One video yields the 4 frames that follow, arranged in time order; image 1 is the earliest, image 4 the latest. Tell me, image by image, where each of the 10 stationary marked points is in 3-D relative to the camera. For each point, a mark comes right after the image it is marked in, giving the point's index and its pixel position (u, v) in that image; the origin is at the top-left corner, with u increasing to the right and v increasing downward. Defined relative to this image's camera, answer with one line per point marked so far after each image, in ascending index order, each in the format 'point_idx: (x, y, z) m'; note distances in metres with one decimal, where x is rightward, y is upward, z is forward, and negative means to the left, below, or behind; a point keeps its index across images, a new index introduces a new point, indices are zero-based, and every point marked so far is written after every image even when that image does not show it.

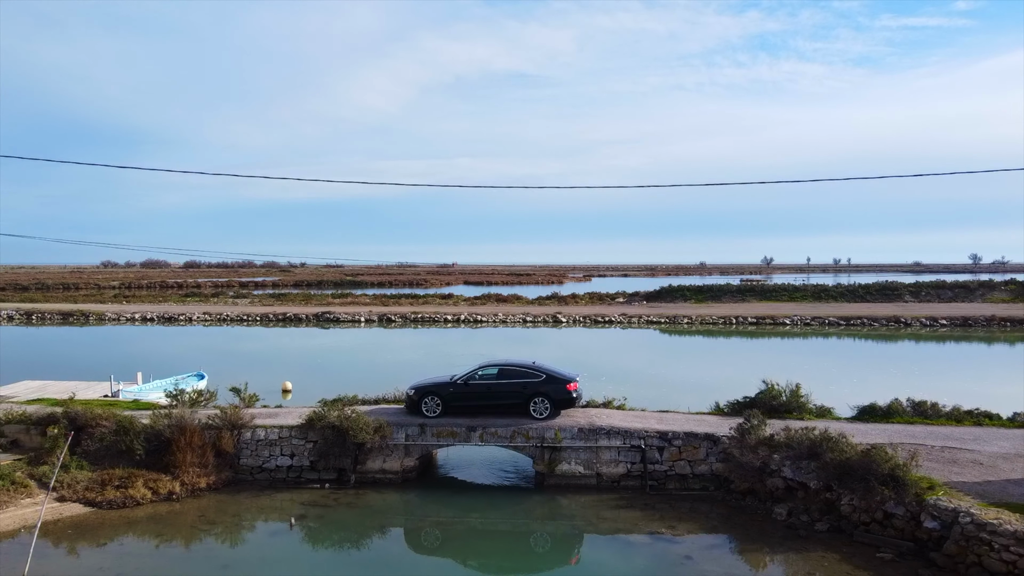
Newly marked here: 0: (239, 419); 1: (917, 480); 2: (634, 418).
0: (-5.2, -2.5, +12.8) m
1: (+5.9, -2.8, +9.8) m
2: (+2.4, -2.6, +13.3) m
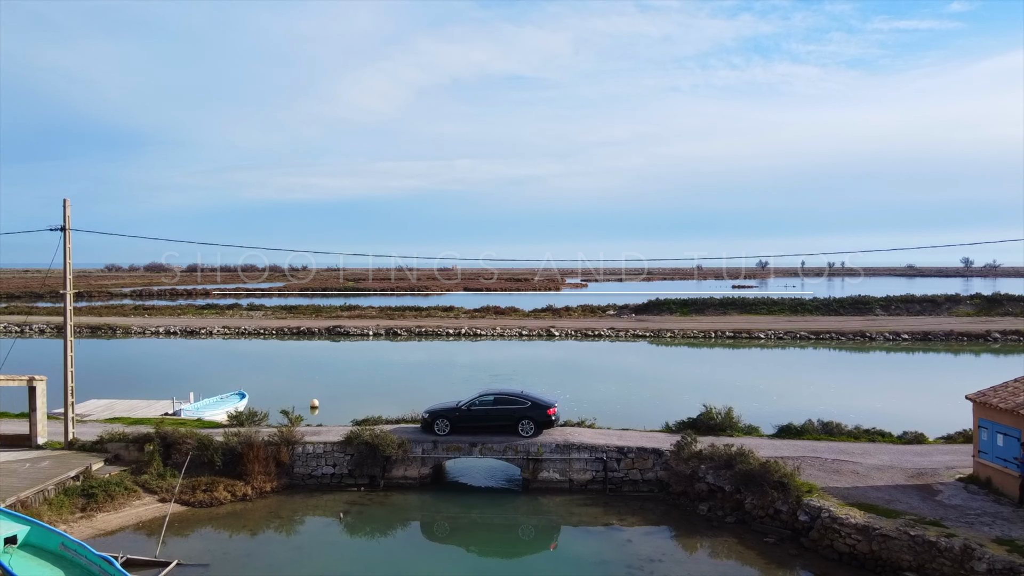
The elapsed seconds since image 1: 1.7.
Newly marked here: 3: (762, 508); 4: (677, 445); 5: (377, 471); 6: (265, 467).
0: (-5.4, -3.6, +16.4) m
1: (+5.7, -3.9, +13.4) m
2: (+2.2, -3.7, +16.9) m
3: (+5.1, -4.5, +13.6) m
4: (+3.8, -3.6, +15.5) m
5: (-3.3, -4.4, +16.3) m
6: (-5.9, -4.3, +16.0) m
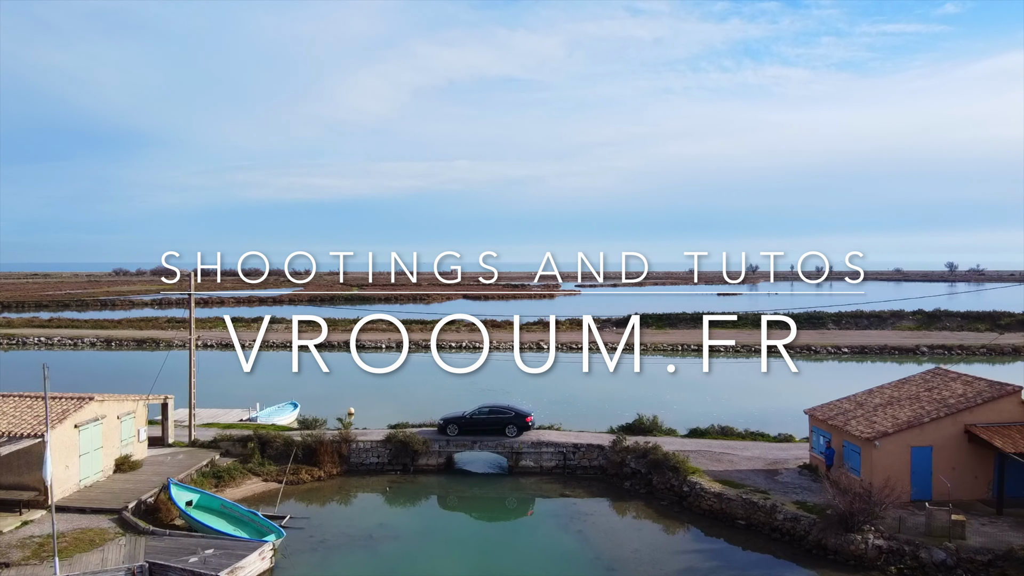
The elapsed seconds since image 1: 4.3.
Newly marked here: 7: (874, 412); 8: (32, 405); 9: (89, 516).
0: (-5.8, -5.2, +23.5) m
1: (+5.3, -5.5, +20.6) m
2: (+1.8, -5.3, +24.0) m
3: (+4.7, -6.0, +20.8) m
4: (+3.4, -5.2, +22.6) m
5: (-3.7, -6.0, +23.4) m
6: (-6.2, -5.8, +23.1) m
7: (+10.7, -3.7, +19.9) m
8: (-14.3, -3.5, +19.9) m
9: (-11.6, -6.3, +18.4) m
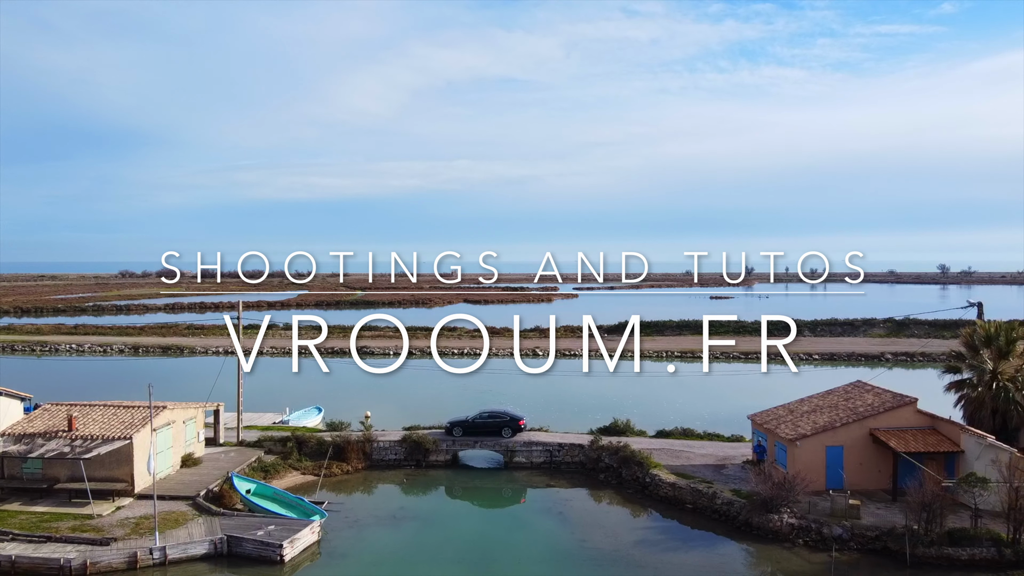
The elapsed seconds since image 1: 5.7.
0: (-5.9, -6.3, +28.1) m
1: (+5.2, -6.6, +25.2) m
2: (+1.7, -6.3, +28.6) m
3: (+4.5, -7.1, +25.4) m
4: (+3.2, -6.3, +27.2) m
5: (-3.8, -7.1, +28.0) m
6: (-6.4, -6.9, +27.7) m
7: (+10.5, -4.7, +24.5) m
8: (-14.5, -4.6, +24.6) m
9: (-11.8, -7.3, +23.0) m
